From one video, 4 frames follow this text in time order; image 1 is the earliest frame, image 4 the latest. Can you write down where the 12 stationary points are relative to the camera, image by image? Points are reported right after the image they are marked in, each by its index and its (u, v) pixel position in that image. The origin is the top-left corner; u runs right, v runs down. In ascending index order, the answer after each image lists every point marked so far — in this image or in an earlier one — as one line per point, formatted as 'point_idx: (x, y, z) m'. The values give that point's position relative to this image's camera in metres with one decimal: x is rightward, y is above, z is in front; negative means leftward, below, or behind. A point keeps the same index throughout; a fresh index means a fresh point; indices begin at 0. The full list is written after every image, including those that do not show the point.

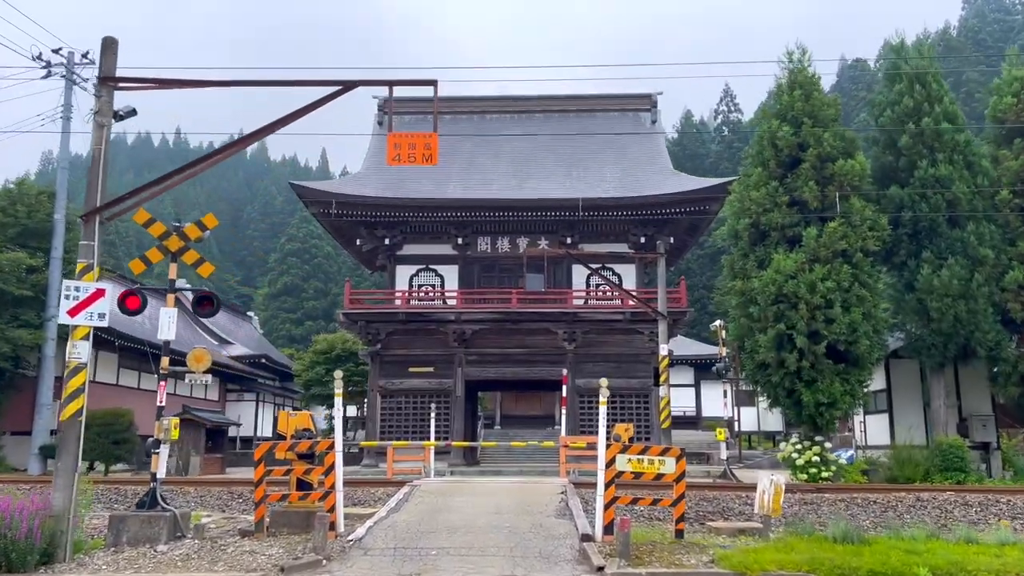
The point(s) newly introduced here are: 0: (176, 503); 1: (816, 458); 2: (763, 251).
0: (-4.5, -2.9, +10.6) m
1: (+6.0, -3.4, +15.5) m
2: (+5.3, +0.8, +16.8) m
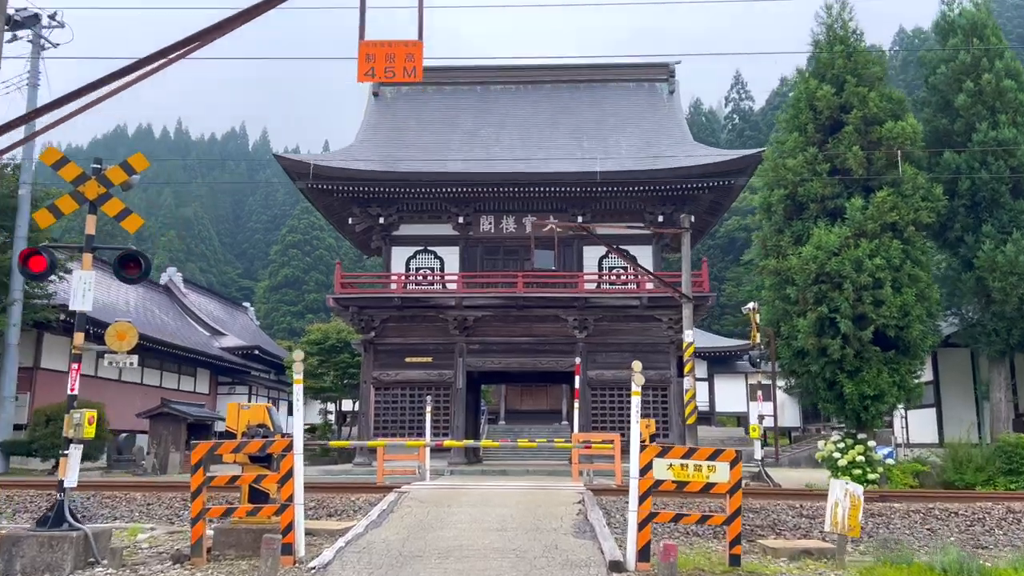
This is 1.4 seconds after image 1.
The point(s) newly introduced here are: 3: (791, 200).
0: (-4.5, -2.5, +8.9) m
1: (+6.1, -3.0, +13.7) m
2: (+5.5, +1.2, +14.9) m
3: (+5.4, +1.7, +15.1) m
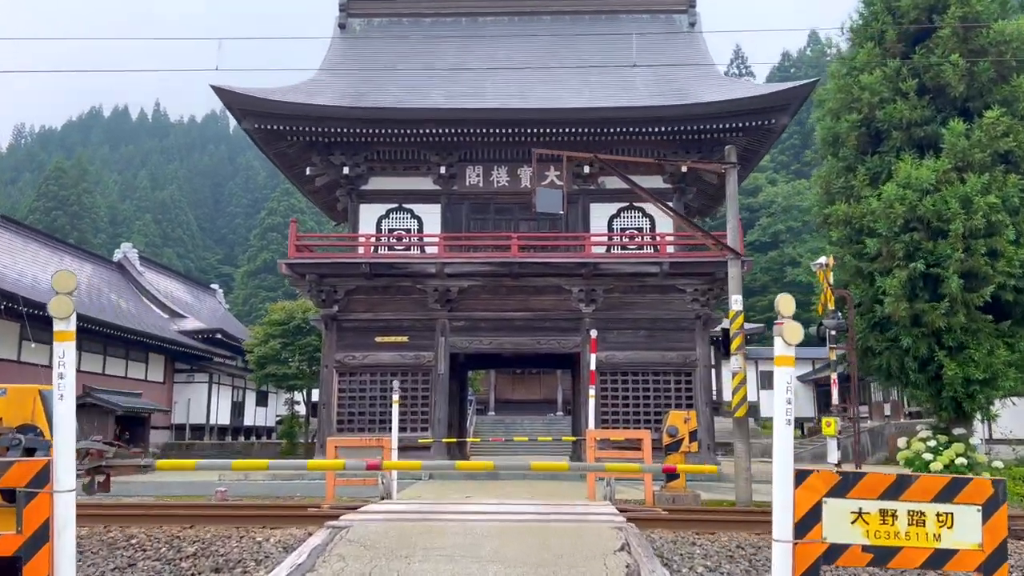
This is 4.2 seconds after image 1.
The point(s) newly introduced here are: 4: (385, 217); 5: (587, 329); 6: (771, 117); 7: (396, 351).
0: (-4.5, -1.9, +5.4) m
1: (+6.0, -2.3, +10.4) m
2: (+5.4, +1.9, +11.6) m
3: (+5.3, +2.4, +11.7) m
4: (-2.7, +1.5, +16.7) m
5: (+1.5, -0.8, +15.6) m
6: (+5.0, +3.3, +15.2) m
7: (-2.3, -1.3, +15.8) m
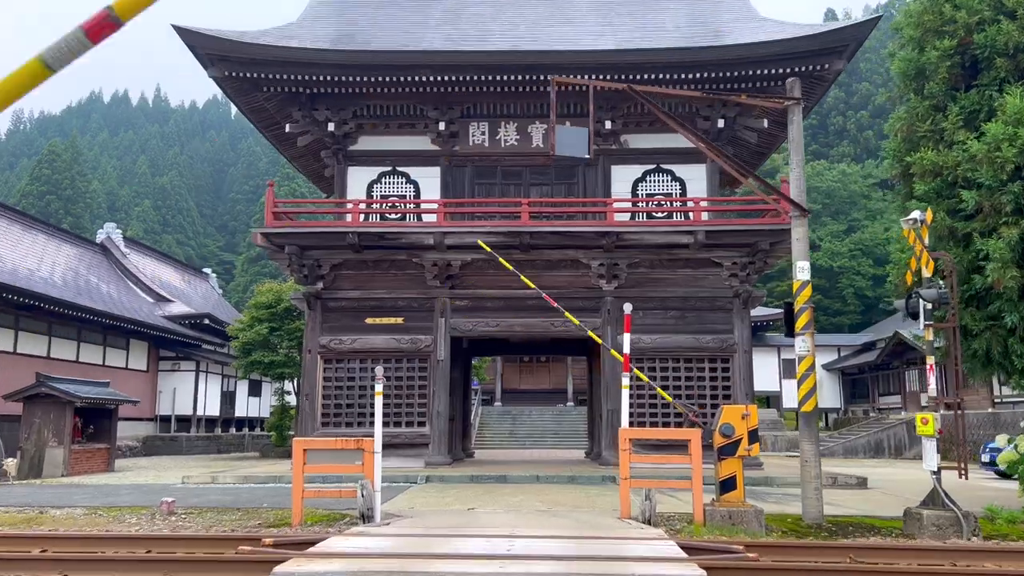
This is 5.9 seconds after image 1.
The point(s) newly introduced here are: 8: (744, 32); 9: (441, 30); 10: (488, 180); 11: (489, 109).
0: (-4.4, -1.6, +3.4) m
1: (+6.2, -1.9, +8.3) m
2: (+5.5, +2.3, +9.4) m
3: (+5.4, +2.8, +9.6) m
4: (-2.5, +2.0, +14.6) m
5: (+1.7, -0.3, +13.5) m
6: (+5.1, +3.8, +13.0) m
7: (-2.1, -0.8, +13.7) m
8: (+4.1, +4.5, +14.0) m
9: (-1.3, +4.8, +14.6) m
10: (-0.5, +2.0, +14.5) m
11: (-0.4, +3.3, +14.3) m
